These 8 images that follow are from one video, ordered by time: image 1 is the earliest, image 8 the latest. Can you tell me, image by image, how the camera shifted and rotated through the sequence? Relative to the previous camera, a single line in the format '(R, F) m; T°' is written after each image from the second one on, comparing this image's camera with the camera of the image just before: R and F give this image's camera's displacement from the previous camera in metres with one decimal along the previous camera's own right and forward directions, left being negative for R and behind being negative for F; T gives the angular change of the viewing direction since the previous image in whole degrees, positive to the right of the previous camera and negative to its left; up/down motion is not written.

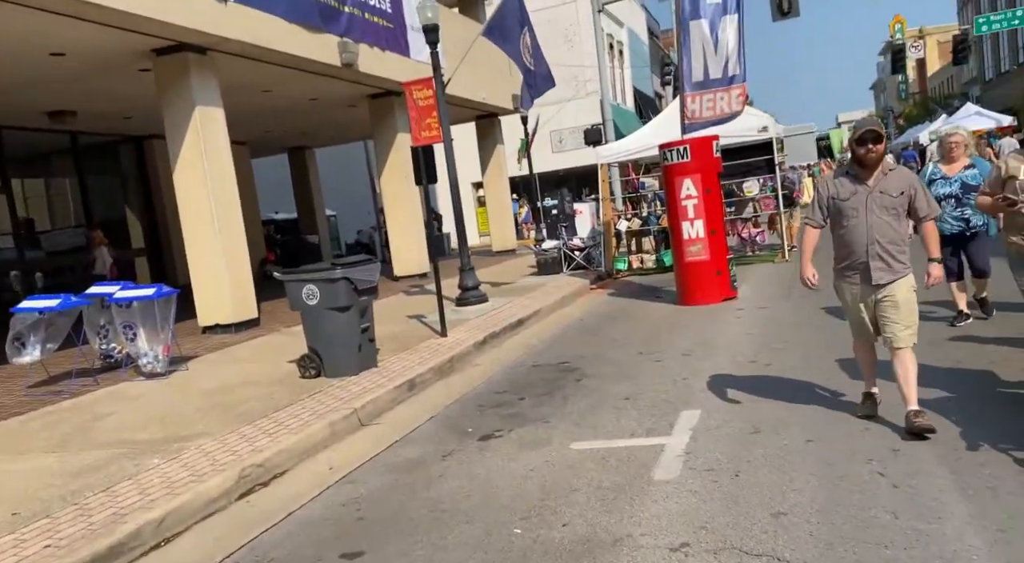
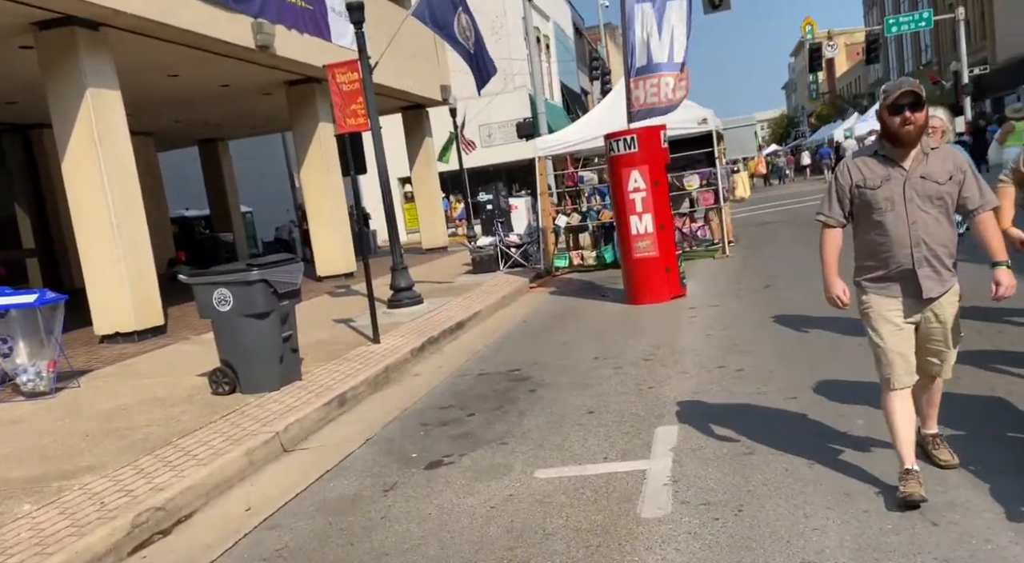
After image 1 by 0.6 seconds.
(-0.2, +0.9) m; +5°
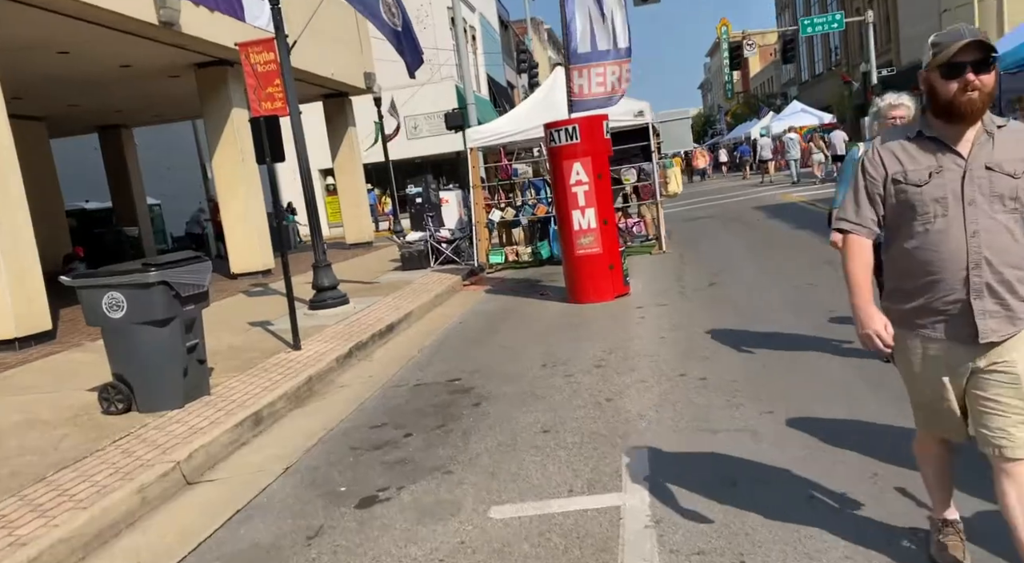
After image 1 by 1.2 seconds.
(-0.1, +0.8) m; +5°
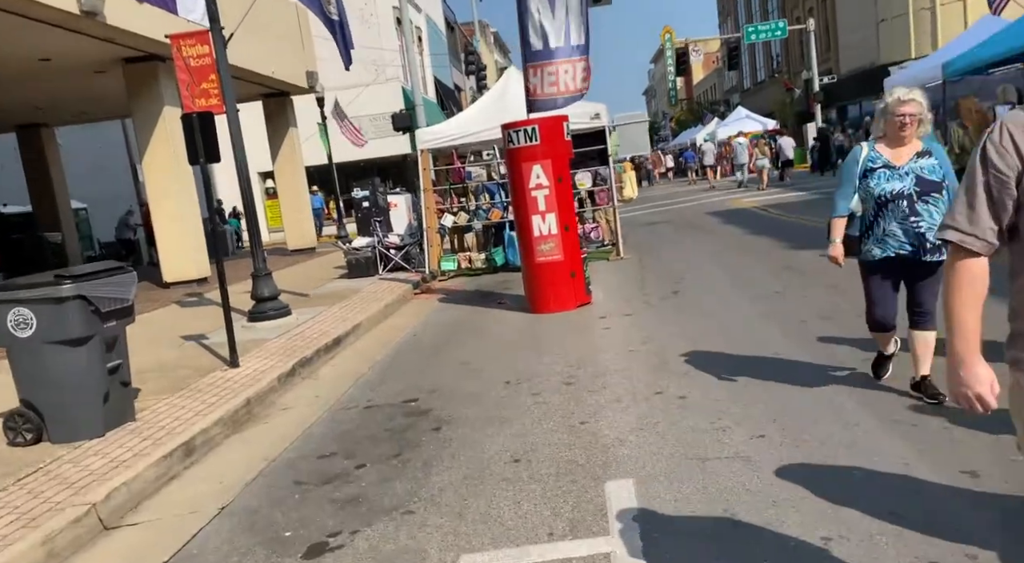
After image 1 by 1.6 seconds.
(-0.1, +0.6) m; +4°
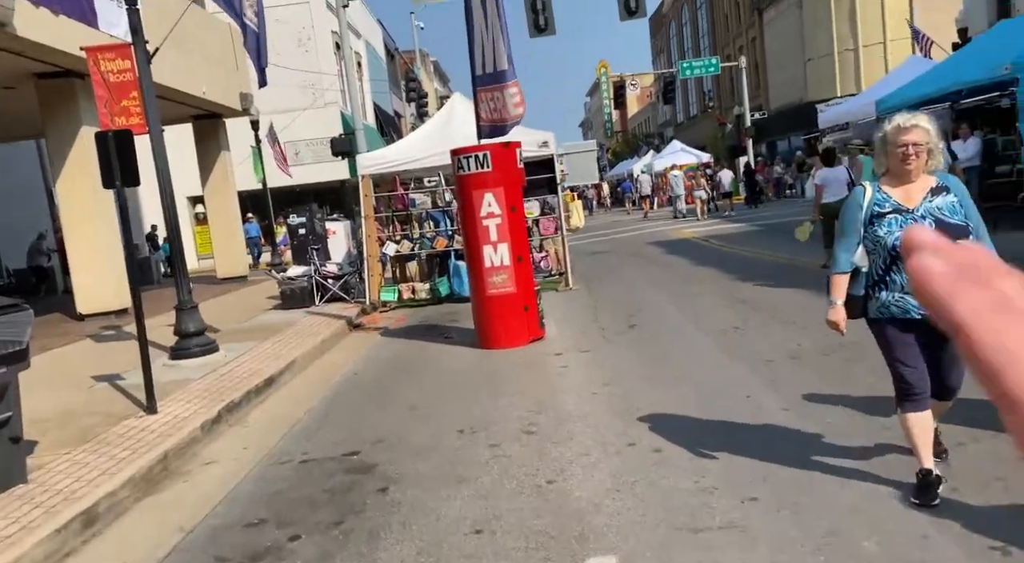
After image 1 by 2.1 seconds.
(-0.1, +0.6) m; +4°
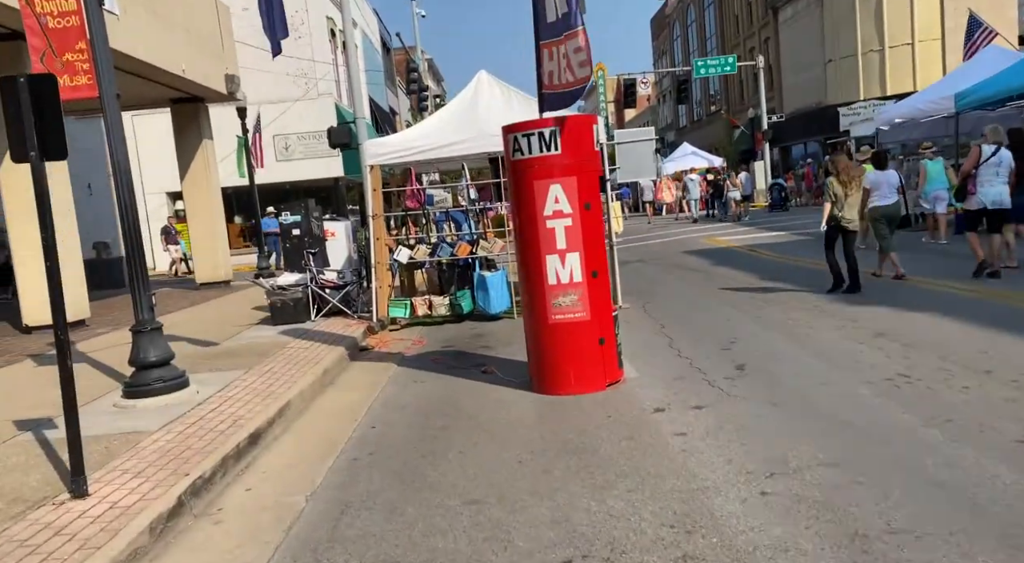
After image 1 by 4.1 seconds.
(-0.7, +2.3) m; +1°
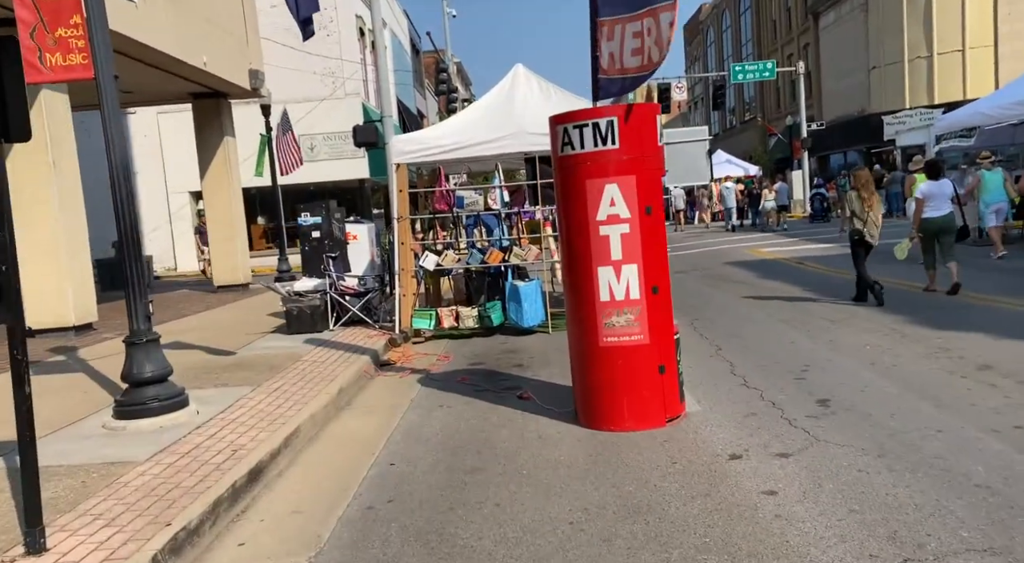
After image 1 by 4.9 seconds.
(-0.2, +1.0) m; -2°
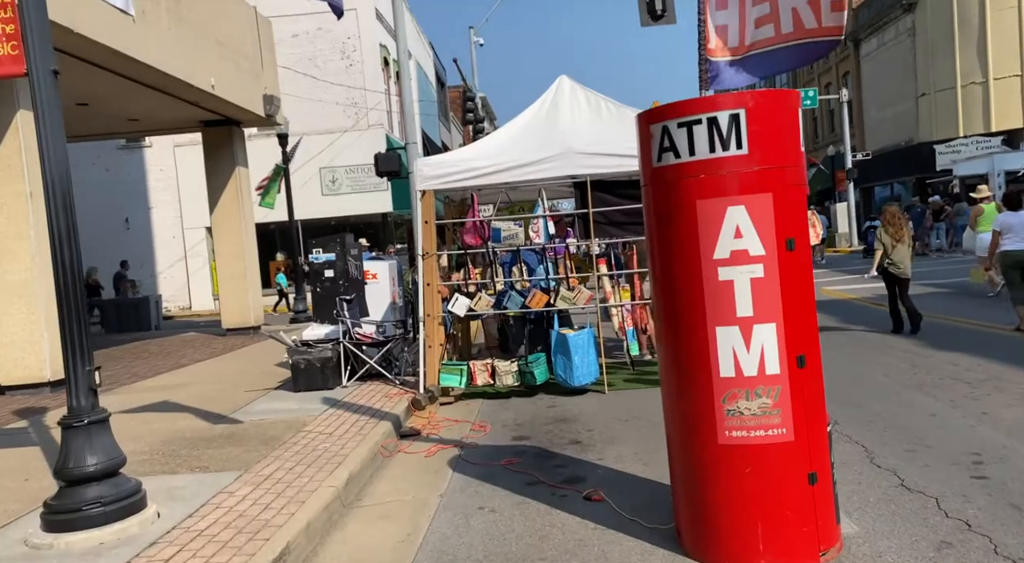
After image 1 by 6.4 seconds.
(-0.3, +1.8) m; -2°
